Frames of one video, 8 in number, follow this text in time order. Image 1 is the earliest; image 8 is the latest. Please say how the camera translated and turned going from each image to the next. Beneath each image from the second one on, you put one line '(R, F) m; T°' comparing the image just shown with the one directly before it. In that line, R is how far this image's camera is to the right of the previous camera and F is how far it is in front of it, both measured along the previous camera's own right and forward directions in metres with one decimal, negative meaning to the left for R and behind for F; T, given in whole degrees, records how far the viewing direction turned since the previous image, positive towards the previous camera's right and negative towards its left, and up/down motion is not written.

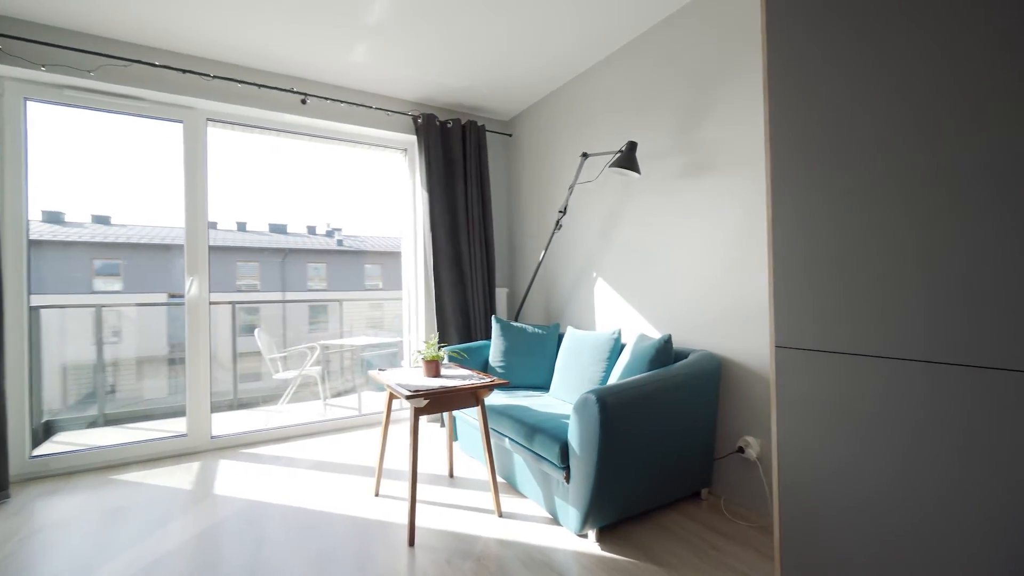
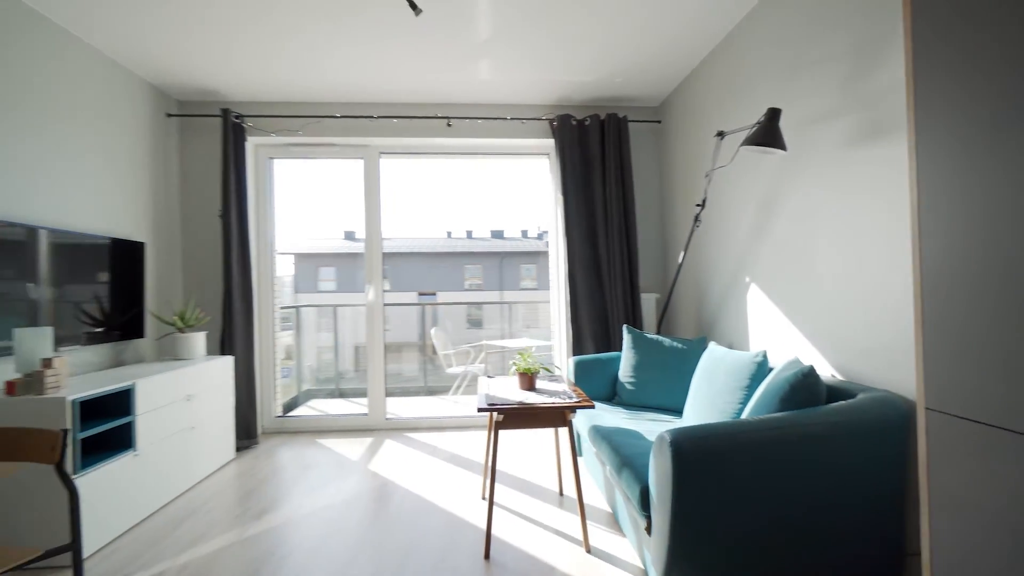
(+0.5, +0.3) m; -27°
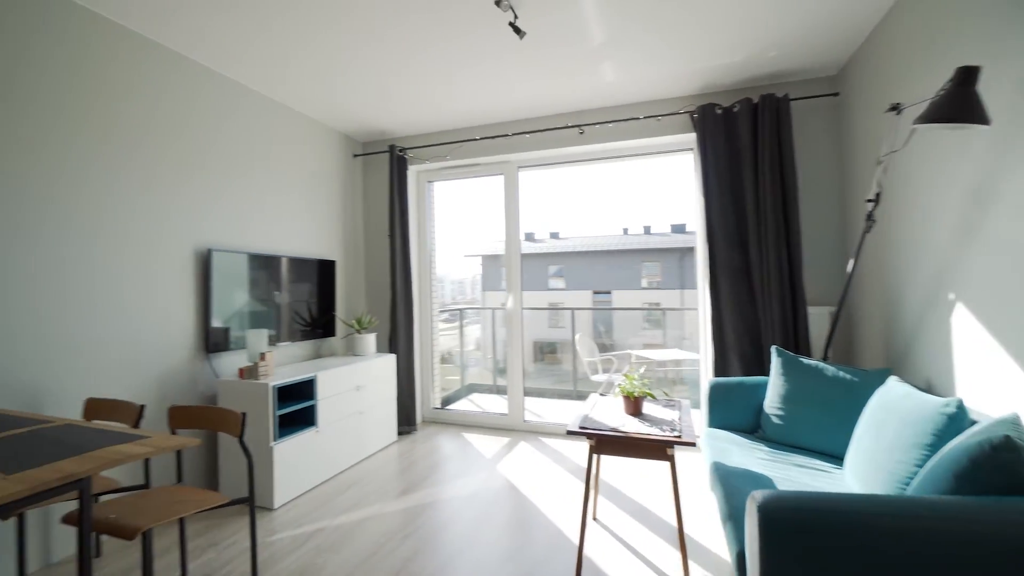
(+0.4, +0.1) m; -23°
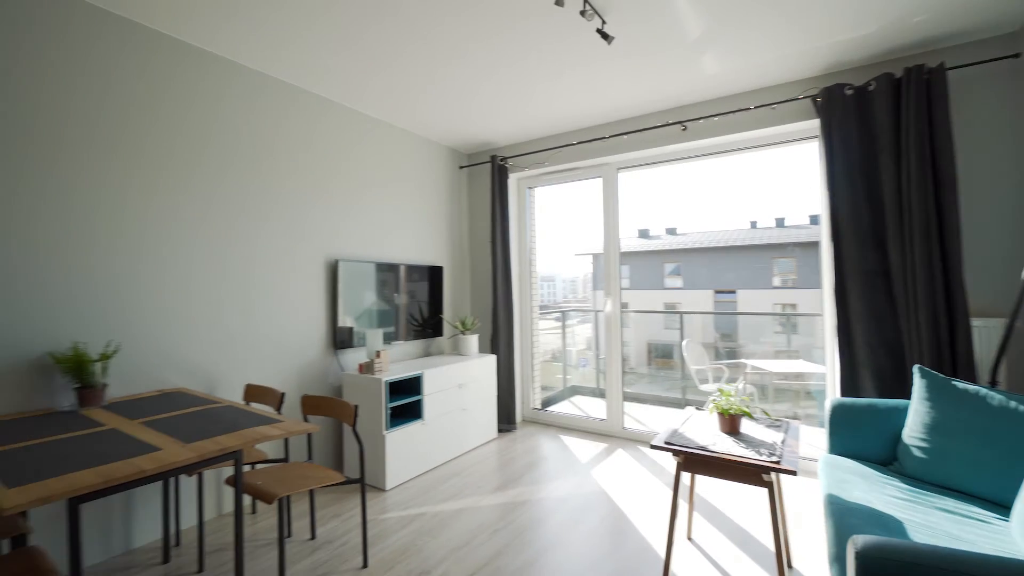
(+0.1, 0.0) m; -14°
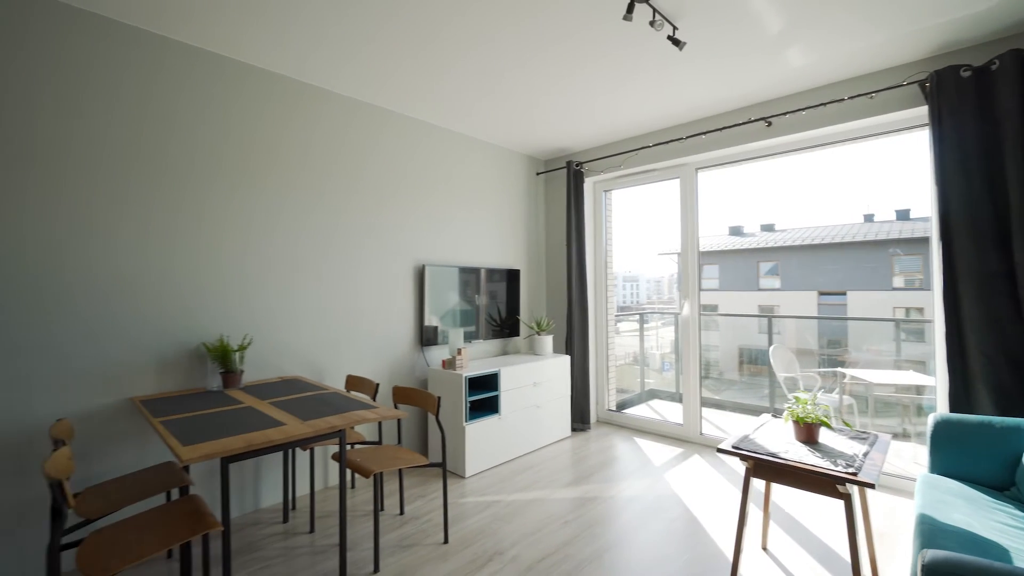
(+0.1, -0.1) m; -10°
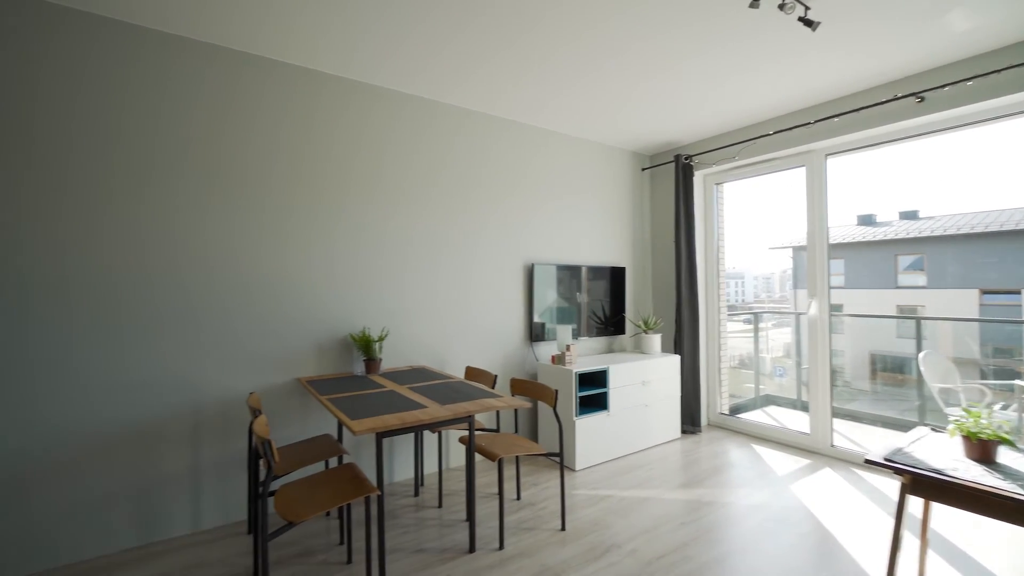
(-0.1, -0.1) m; -12°
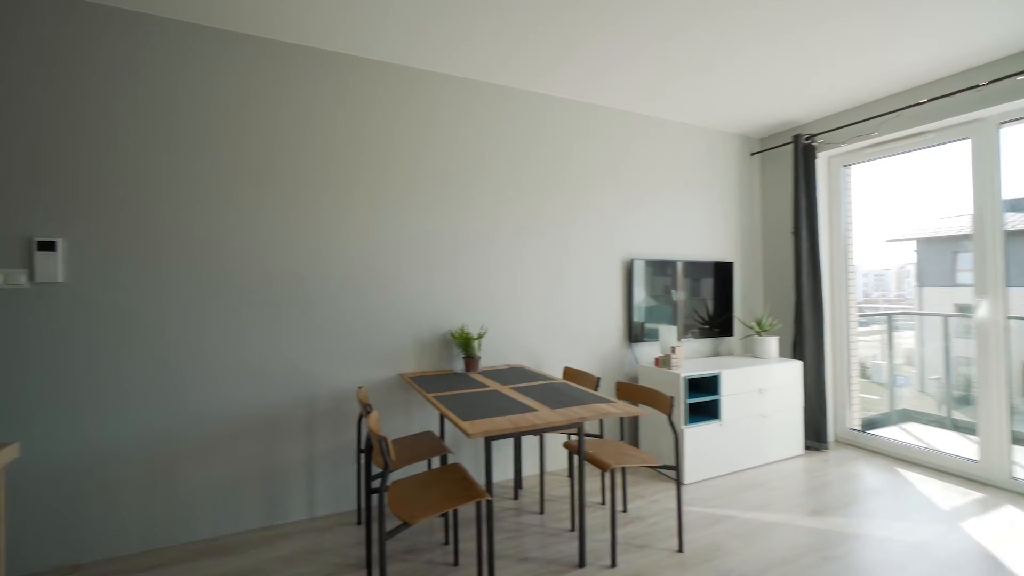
(-0.2, +0.1) m; -10°
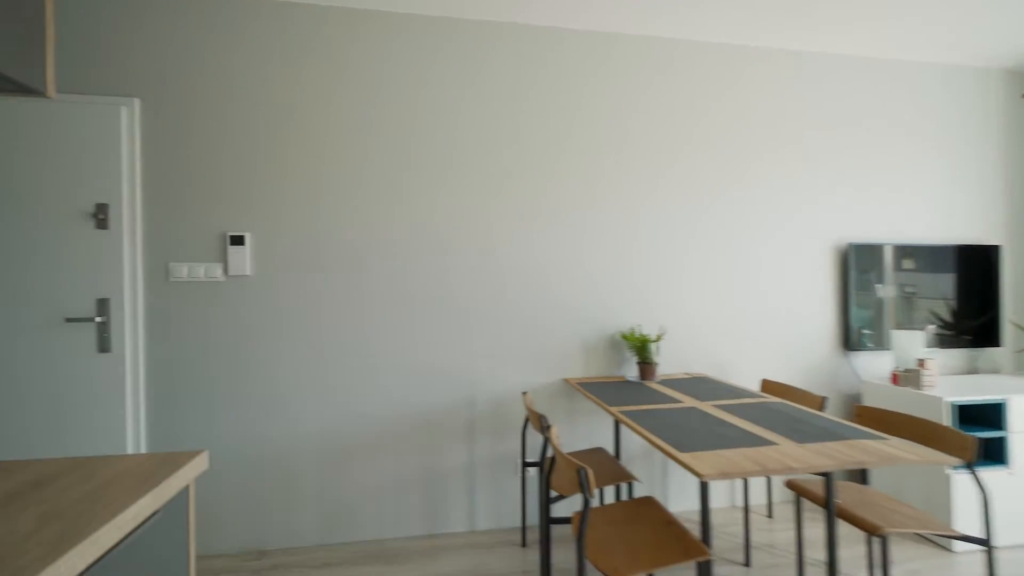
(-0.3, +0.3) m; -15°
